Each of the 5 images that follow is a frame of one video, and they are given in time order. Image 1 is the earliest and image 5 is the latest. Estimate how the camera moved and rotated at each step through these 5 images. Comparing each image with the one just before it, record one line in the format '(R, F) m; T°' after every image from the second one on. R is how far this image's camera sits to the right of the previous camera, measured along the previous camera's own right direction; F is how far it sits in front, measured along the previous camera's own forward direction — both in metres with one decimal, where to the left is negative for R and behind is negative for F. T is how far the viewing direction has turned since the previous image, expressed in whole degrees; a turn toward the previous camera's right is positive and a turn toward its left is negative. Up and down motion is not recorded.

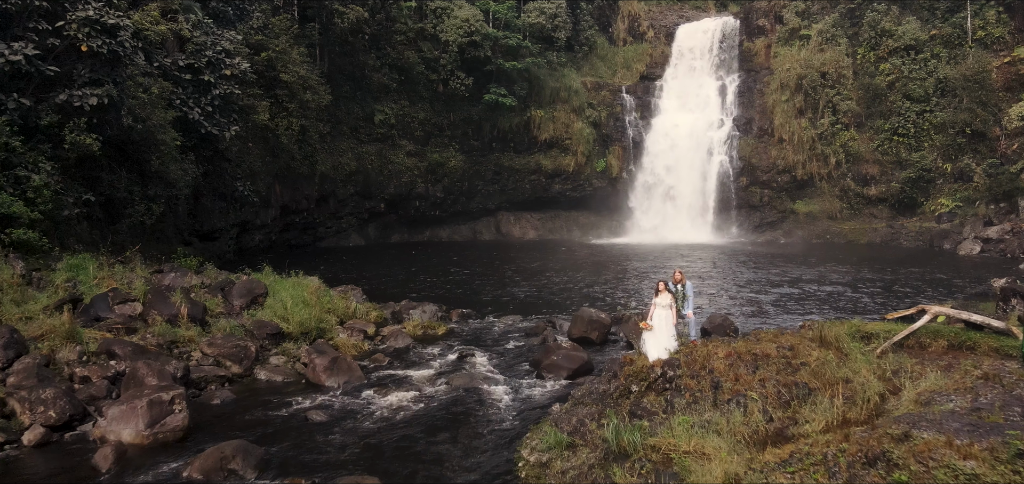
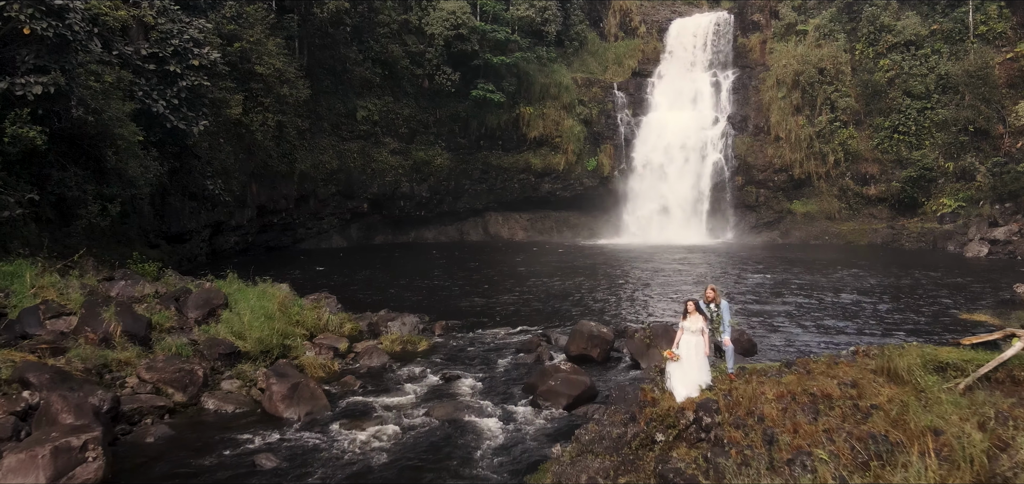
(0.0, +1.1) m; +1°
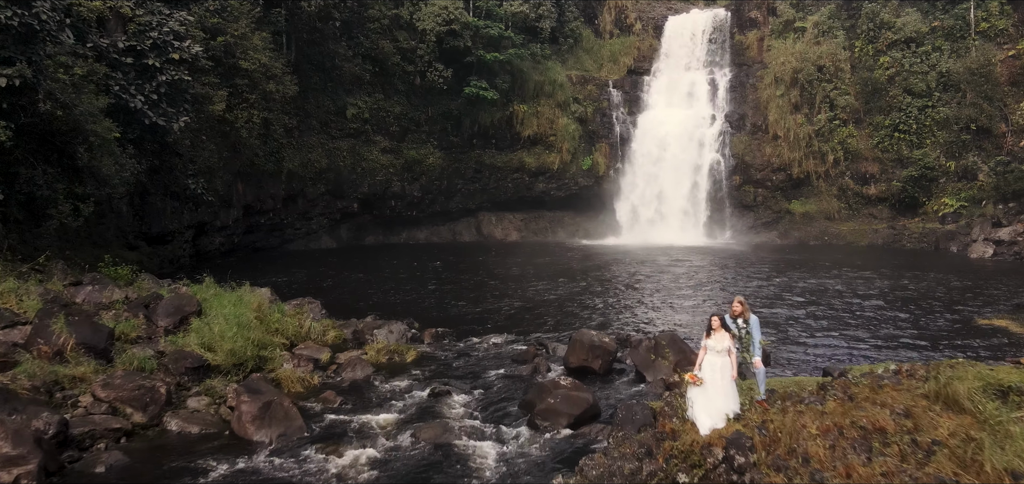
(0.0, +0.6) m; +1°
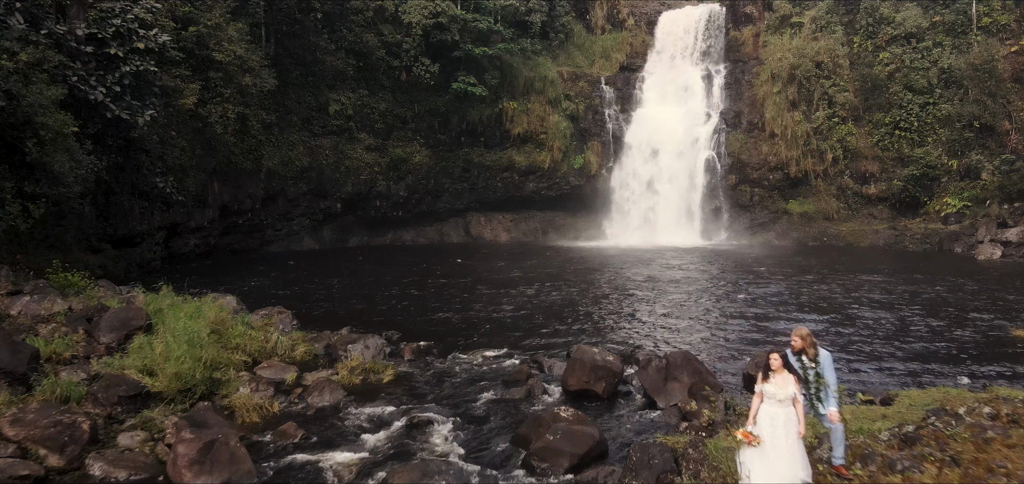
(0.0, +1.0) m; +1°
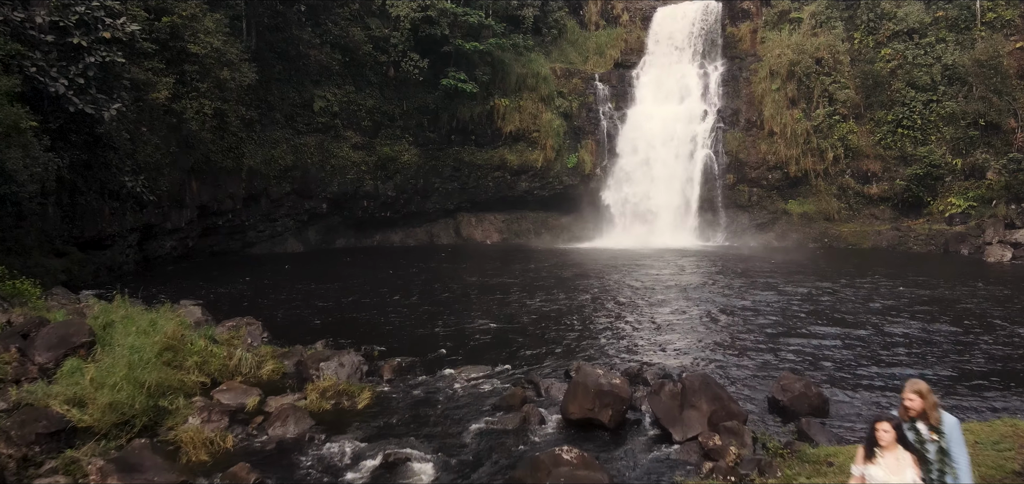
(0.0, +0.9) m; +1°
